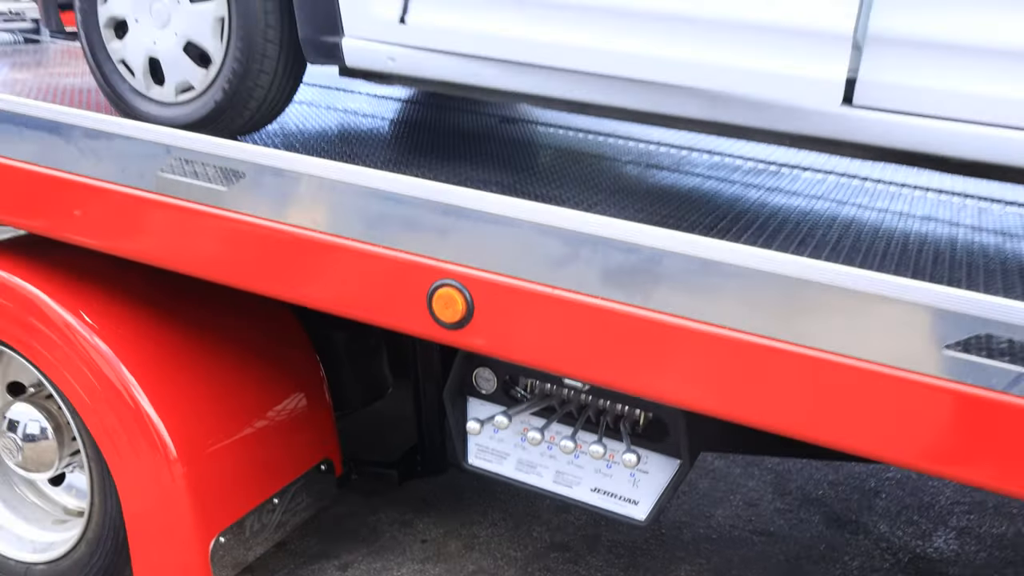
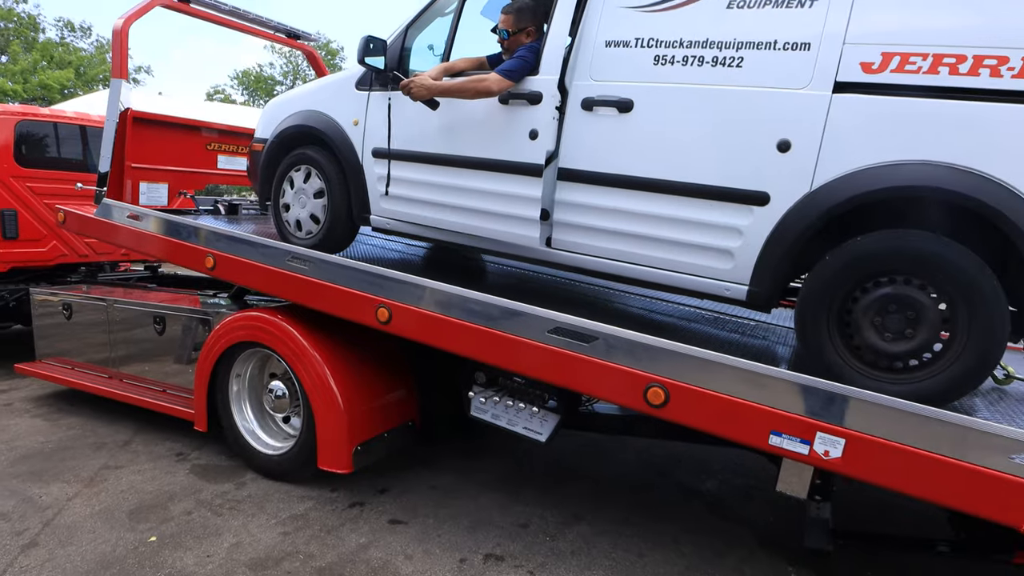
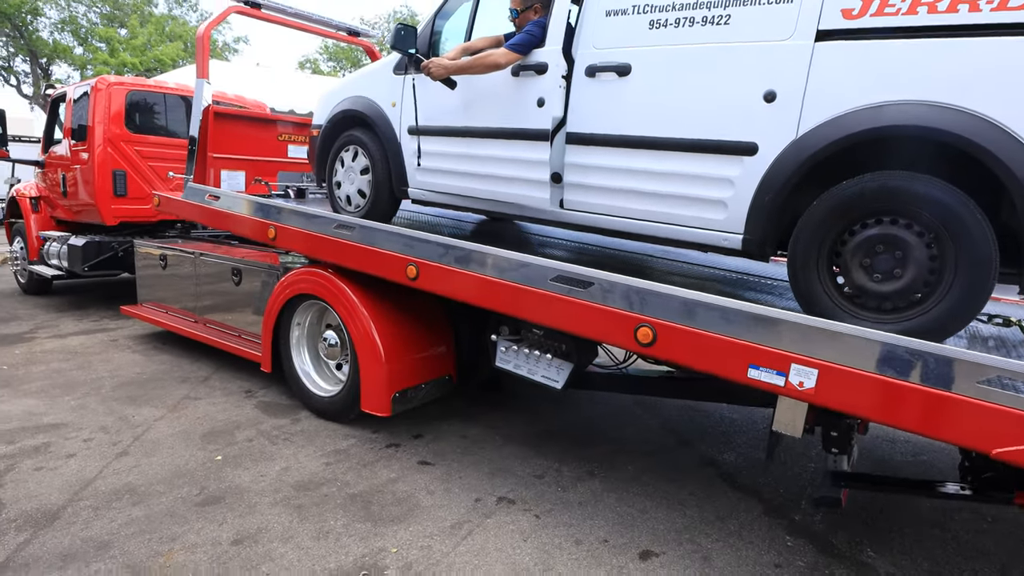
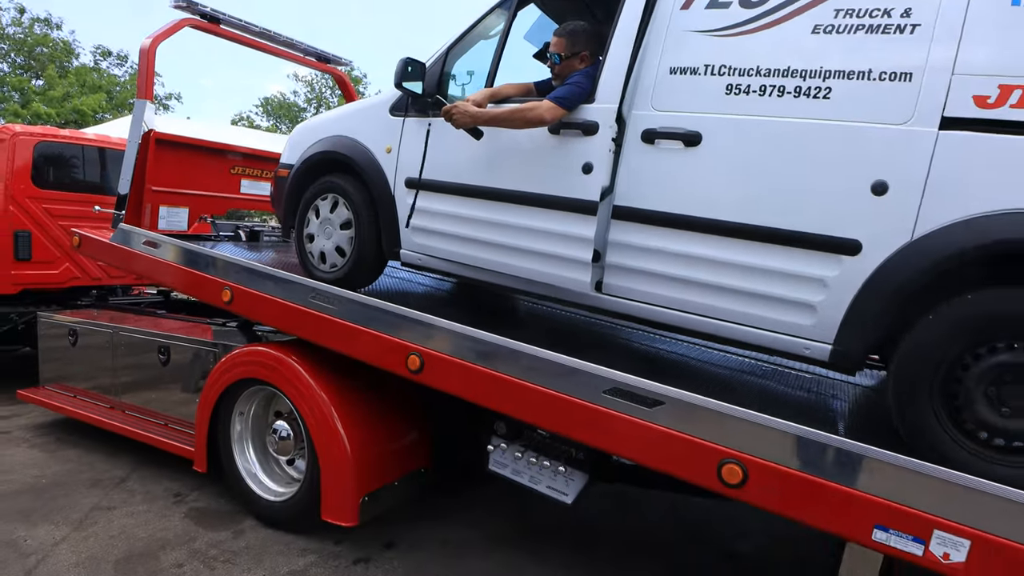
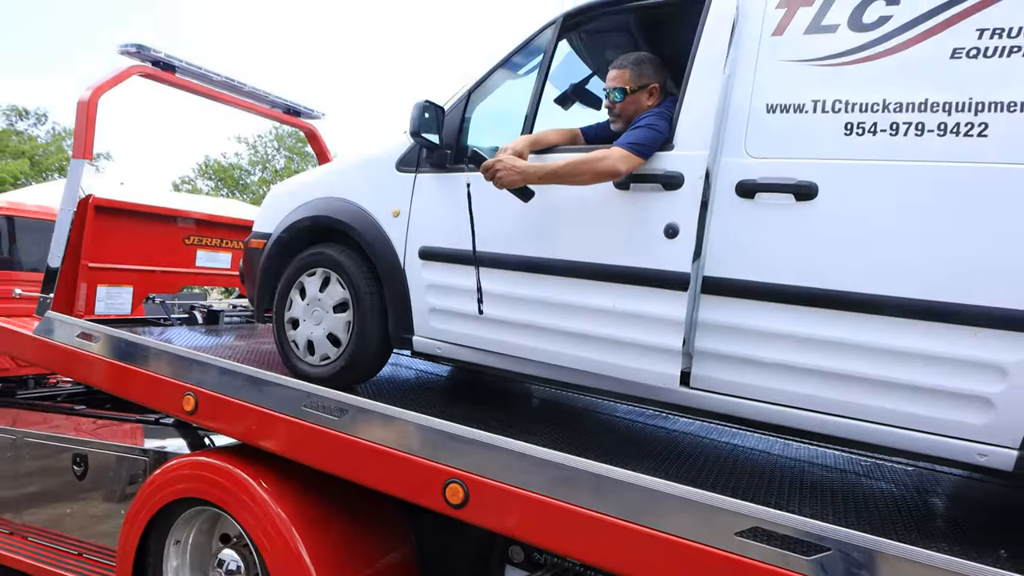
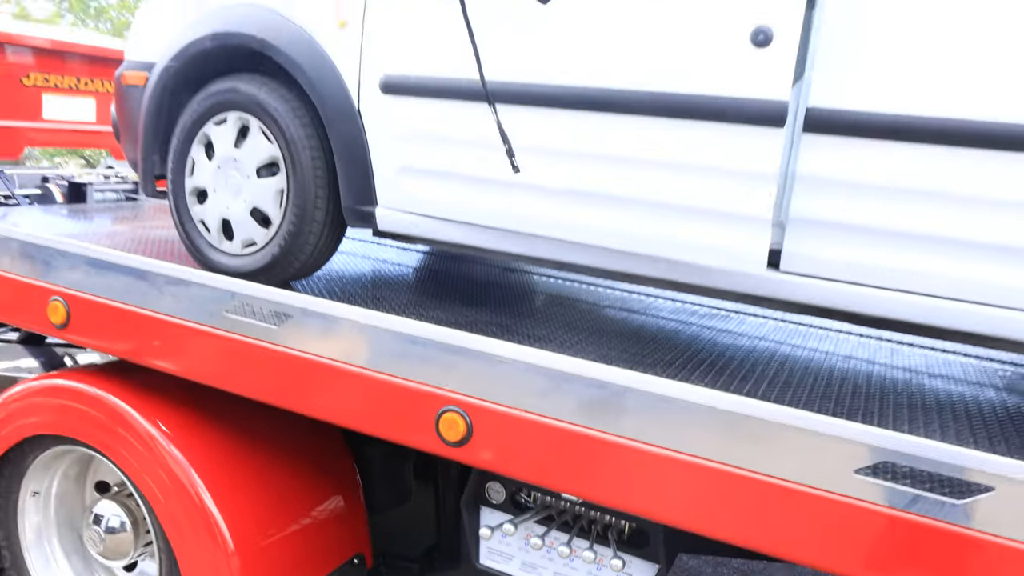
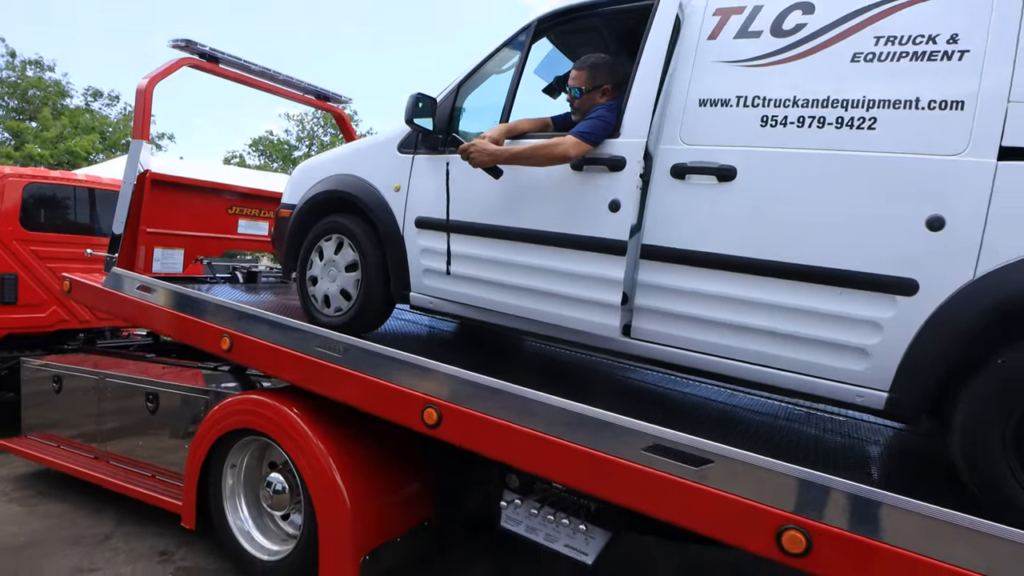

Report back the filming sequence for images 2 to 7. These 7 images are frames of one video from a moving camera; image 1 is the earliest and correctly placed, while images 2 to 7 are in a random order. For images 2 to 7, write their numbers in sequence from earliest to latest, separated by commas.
6, 5, 7, 4, 2, 3
